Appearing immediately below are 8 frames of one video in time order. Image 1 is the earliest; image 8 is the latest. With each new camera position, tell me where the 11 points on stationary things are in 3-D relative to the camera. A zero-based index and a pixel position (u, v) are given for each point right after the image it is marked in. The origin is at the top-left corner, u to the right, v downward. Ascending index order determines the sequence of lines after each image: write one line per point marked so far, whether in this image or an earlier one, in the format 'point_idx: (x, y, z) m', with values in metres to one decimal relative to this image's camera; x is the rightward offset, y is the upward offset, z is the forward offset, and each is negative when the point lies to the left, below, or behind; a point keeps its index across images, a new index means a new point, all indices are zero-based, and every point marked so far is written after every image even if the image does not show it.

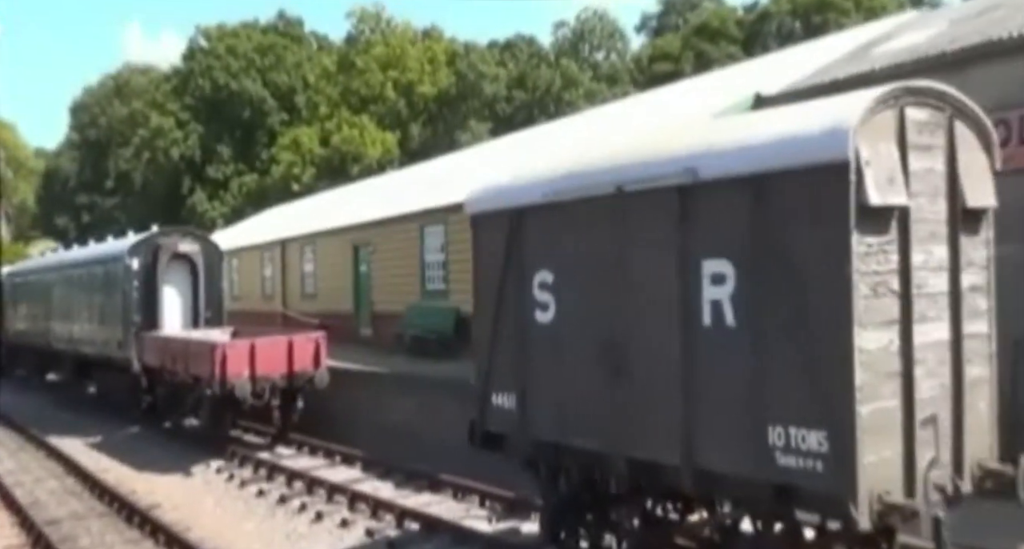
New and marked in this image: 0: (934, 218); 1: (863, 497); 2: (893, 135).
0: (+3.0, +0.4, +6.9) m
1: (+2.3, -1.4, +5.9) m
2: (+2.6, +1.0, +6.6) m
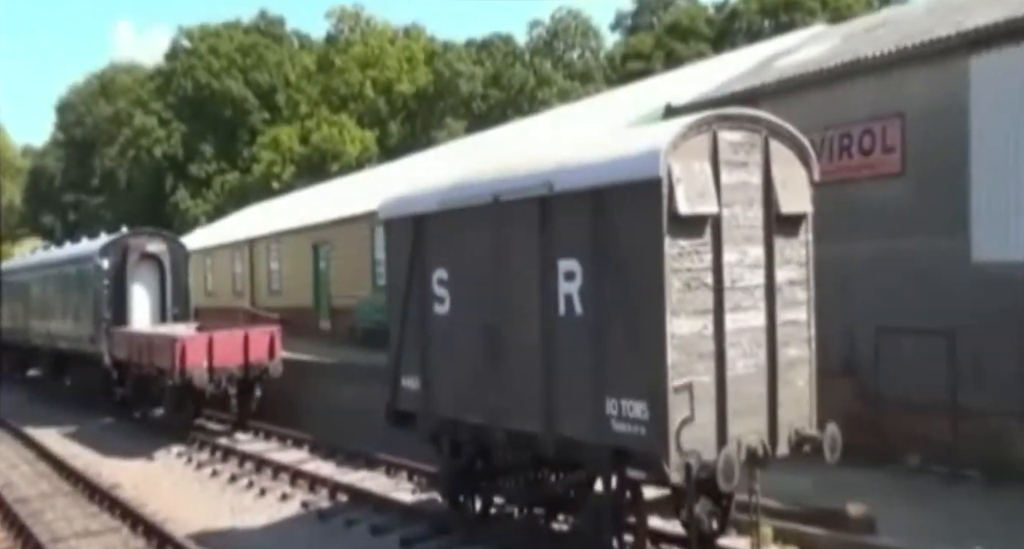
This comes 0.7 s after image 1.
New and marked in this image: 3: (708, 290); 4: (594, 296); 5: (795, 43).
0: (+2.0, +0.4, +8.1) m
1: (+1.3, -1.4, +7.2) m
2: (+1.6, +1.0, +7.8) m
3: (+1.6, -0.1, +7.7) m
4: (+0.7, -0.2, +8.0) m
5: (+4.8, +3.9, +15.8) m
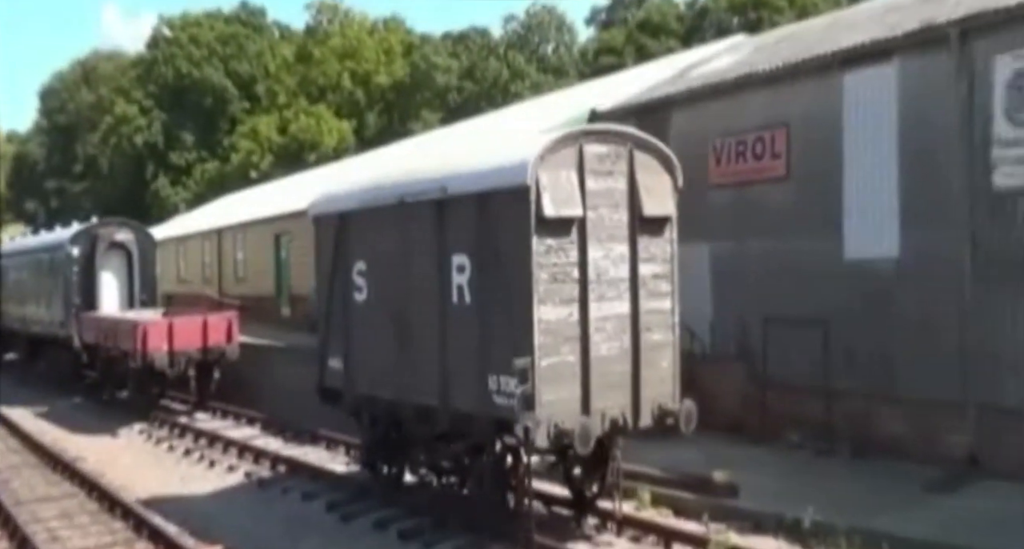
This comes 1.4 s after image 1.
0: (+1.0, +0.5, +9.4) m
1: (+0.3, -1.4, +8.4) m
2: (+0.6, +1.1, +9.1) m
3: (+0.6, -0.1, +8.9) m
4: (-0.3, -0.1, +9.2) m
5: (+3.7, +4.0, +17.0) m
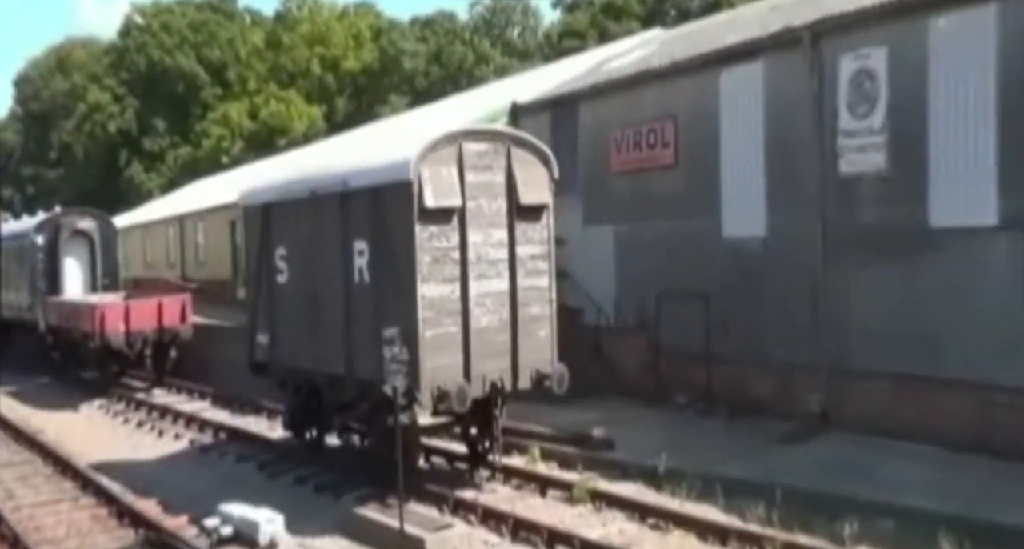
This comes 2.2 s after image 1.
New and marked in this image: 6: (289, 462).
0: (-0.2, +0.7, +10.7) m
1: (-0.9, -1.2, +9.8) m
2: (-0.7, +1.3, +10.4) m
3: (-0.6, +0.1, +10.3) m
4: (-1.6, +0.1, +10.5) m
5: (+2.3, +4.5, +18.3) m
6: (-3.0, -2.5, +12.4) m
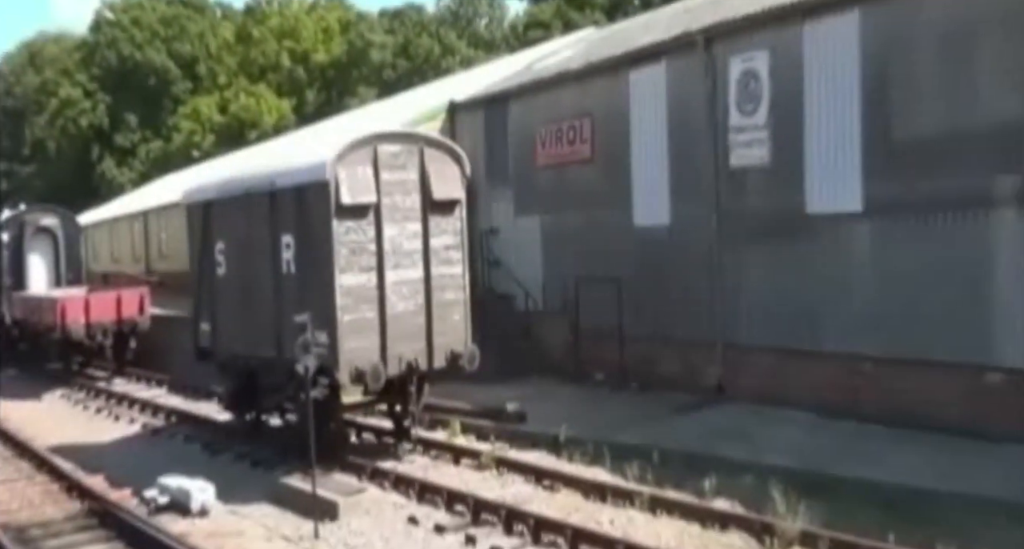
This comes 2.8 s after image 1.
0: (-1.3, +0.8, +11.7) m
1: (-2.0, -1.1, +10.8) m
2: (-1.8, +1.4, +11.4) m
3: (-1.7, +0.2, +11.3) m
4: (-2.6, +0.2, +11.5) m
5: (+1.0, +4.7, +19.3) m
6: (-4.0, -2.4, +13.4) m
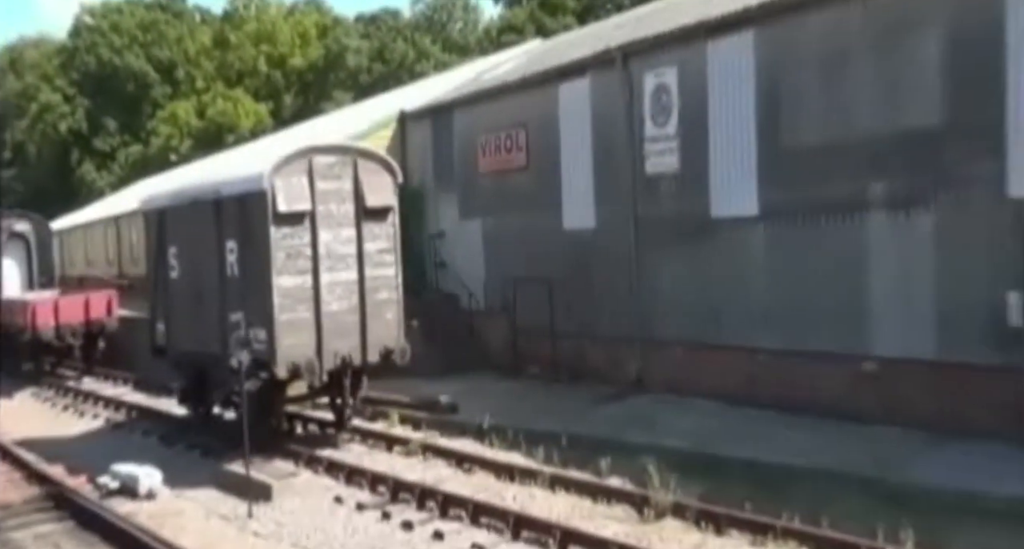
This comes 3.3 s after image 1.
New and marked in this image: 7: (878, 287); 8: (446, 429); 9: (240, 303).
0: (-2.3, +0.8, +12.7) m
1: (-3.0, -1.1, +11.8) m
2: (-2.8, +1.4, +12.3) m
3: (-2.7, +0.2, +12.3) m
4: (-3.6, +0.1, +12.5) m
5: (-0.1, +4.7, +20.3) m
6: (-5.0, -2.4, +14.4) m
7: (+4.3, -0.1, +11.1) m
8: (-0.9, -2.2, +13.1) m
9: (-3.6, -0.4, +12.5) m
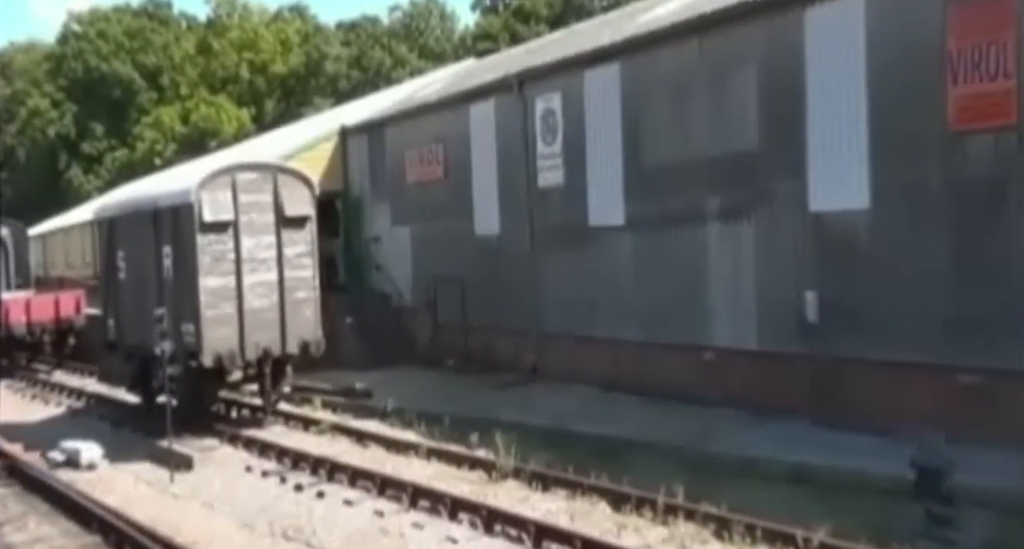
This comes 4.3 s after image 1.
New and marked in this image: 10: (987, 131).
0: (-3.9, +0.8, +14.5) m
1: (-4.5, -1.1, +13.6) m
2: (-4.3, +1.3, +14.2) m
3: (-4.3, +0.2, +14.1) m
4: (-5.2, +0.1, +14.3) m
5: (-1.7, +4.7, +22.1) m
6: (-6.6, -2.5, +16.2) m
7: (+2.8, -0.2, +12.9) m
8: (-2.5, -2.2, +14.9) m
9: (-5.2, -0.4, +14.3) m
10: (+4.9, +1.5, +9.6) m
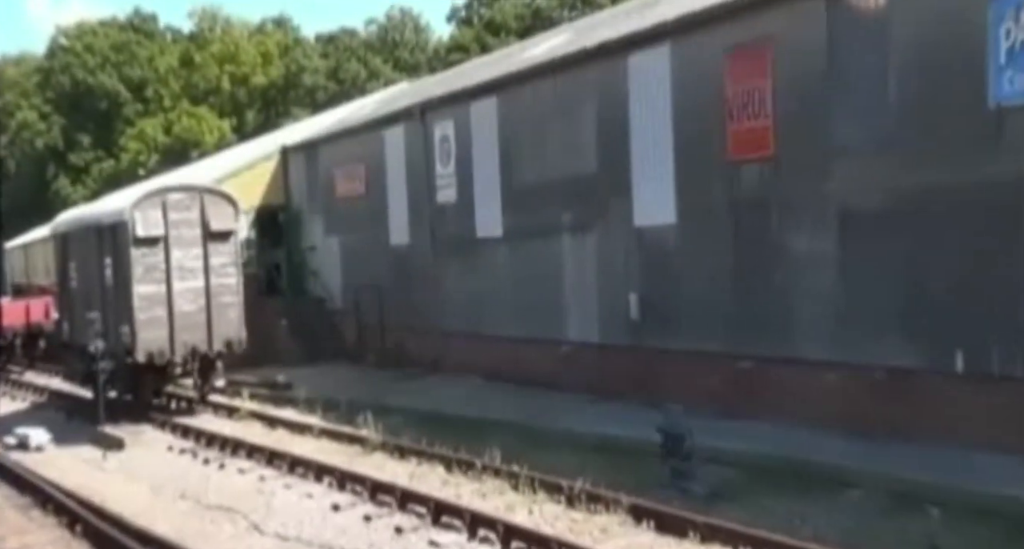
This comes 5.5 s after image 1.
0: (-5.8, +0.7, +16.7) m
1: (-6.4, -1.3, +15.8) m
2: (-6.2, +1.2, +16.4) m
3: (-6.1, 0.0, +16.3) m
4: (-7.1, 0.0, +16.5) m
5: (-3.6, +4.6, +24.4) m
6: (-8.4, -2.6, +18.4) m
7: (+0.9, -0.2, +15.1) m
8: (-4.3, -2.3, +17.1) m
9: (-7.1, -0.6, +16.5) m
10: (+3.0, +1.4, +11.8) m
